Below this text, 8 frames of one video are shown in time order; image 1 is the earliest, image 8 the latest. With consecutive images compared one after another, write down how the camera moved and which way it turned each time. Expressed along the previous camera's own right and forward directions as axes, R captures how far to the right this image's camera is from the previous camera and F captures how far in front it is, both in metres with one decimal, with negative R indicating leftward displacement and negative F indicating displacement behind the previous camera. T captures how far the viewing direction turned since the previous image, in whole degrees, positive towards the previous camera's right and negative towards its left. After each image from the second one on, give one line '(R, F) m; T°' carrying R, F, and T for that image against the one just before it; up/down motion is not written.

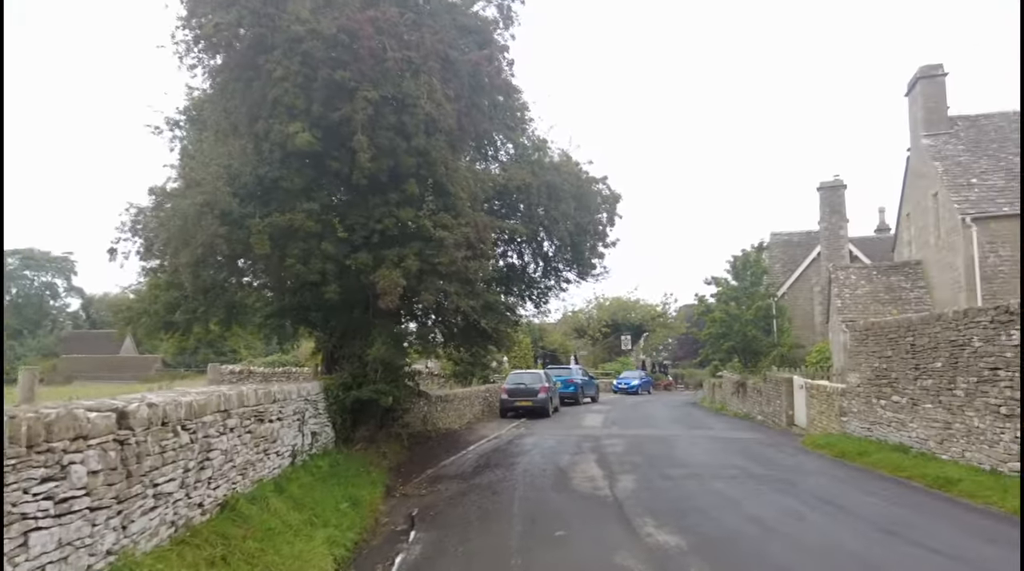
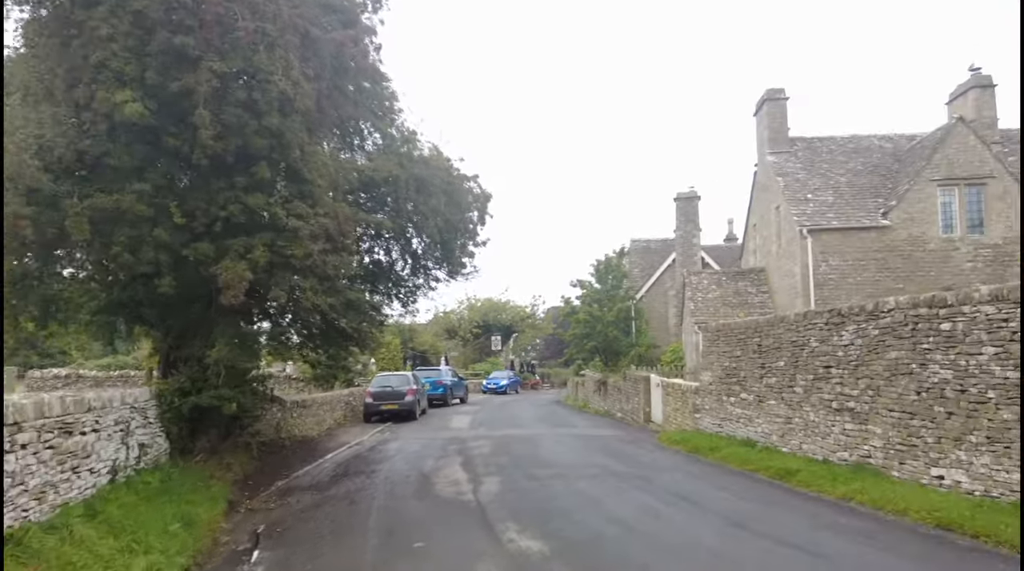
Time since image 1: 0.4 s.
(+0.1, +0.5) m; +11°
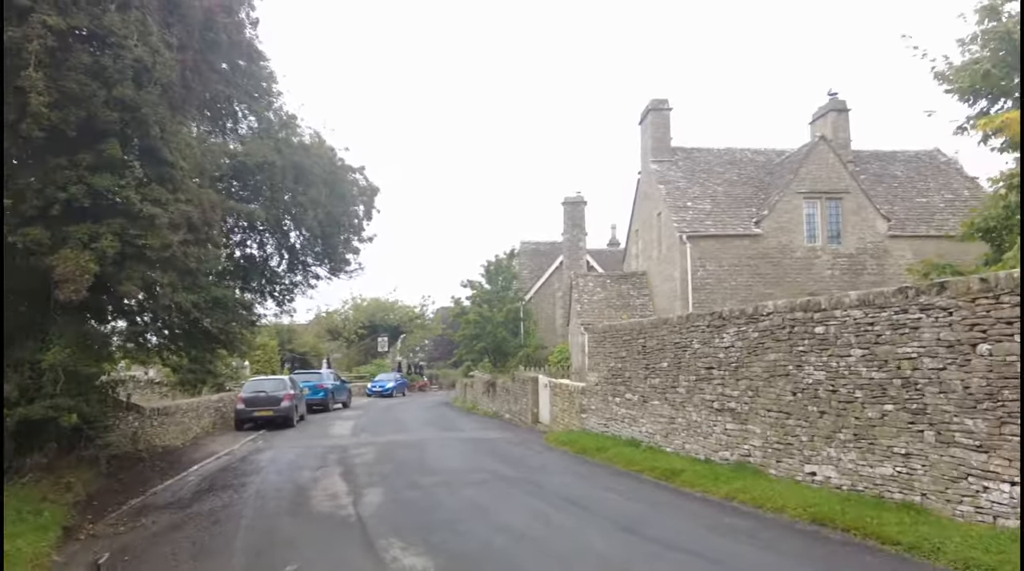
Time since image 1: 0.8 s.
(0.0, +0.5) m; +10°
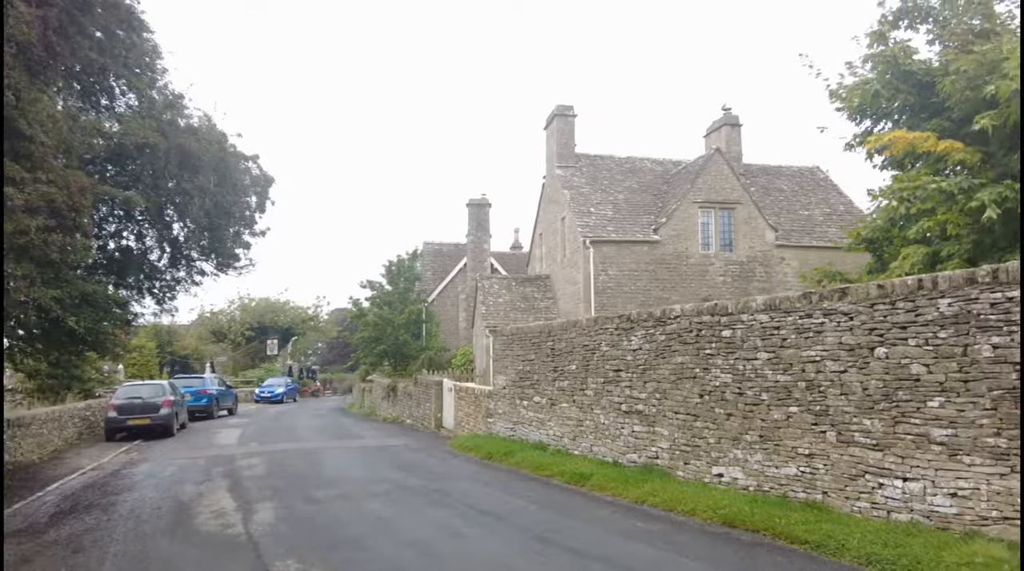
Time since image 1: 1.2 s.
(-0.2, +0.5) m; +9°
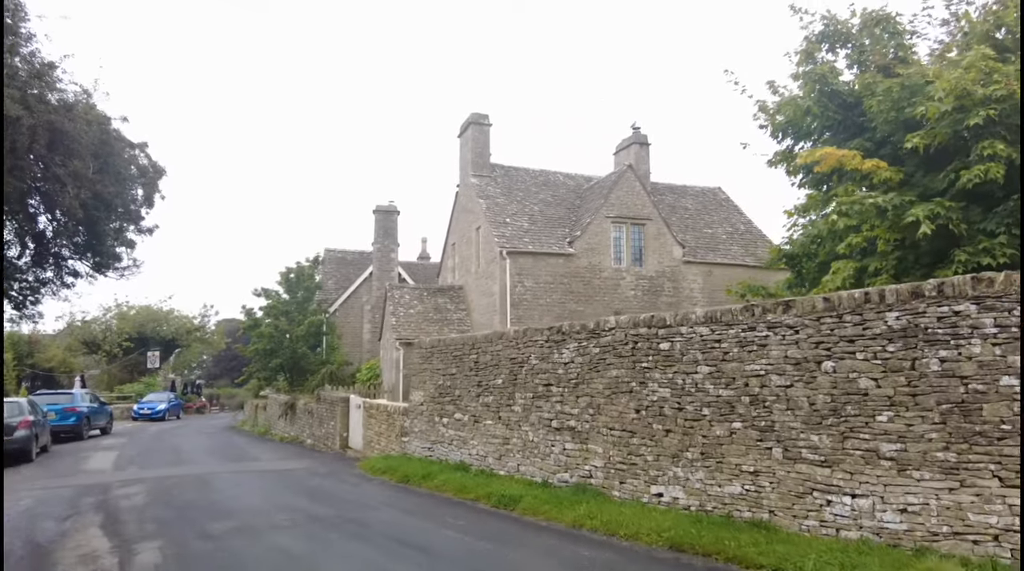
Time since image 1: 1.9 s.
(-0.5, +0.8) m; +9°
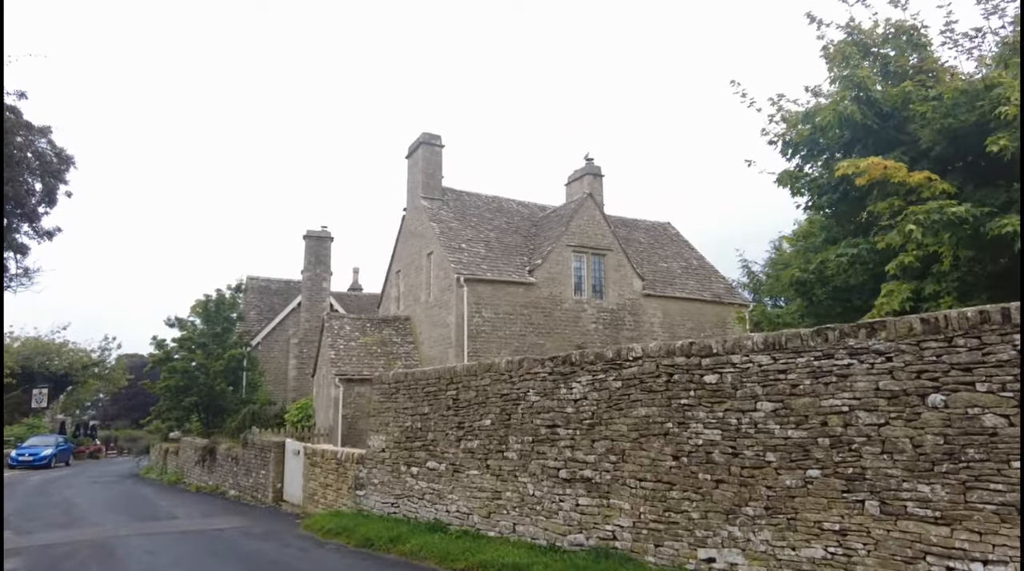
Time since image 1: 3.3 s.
(-1.3, +2.1) m; +7°
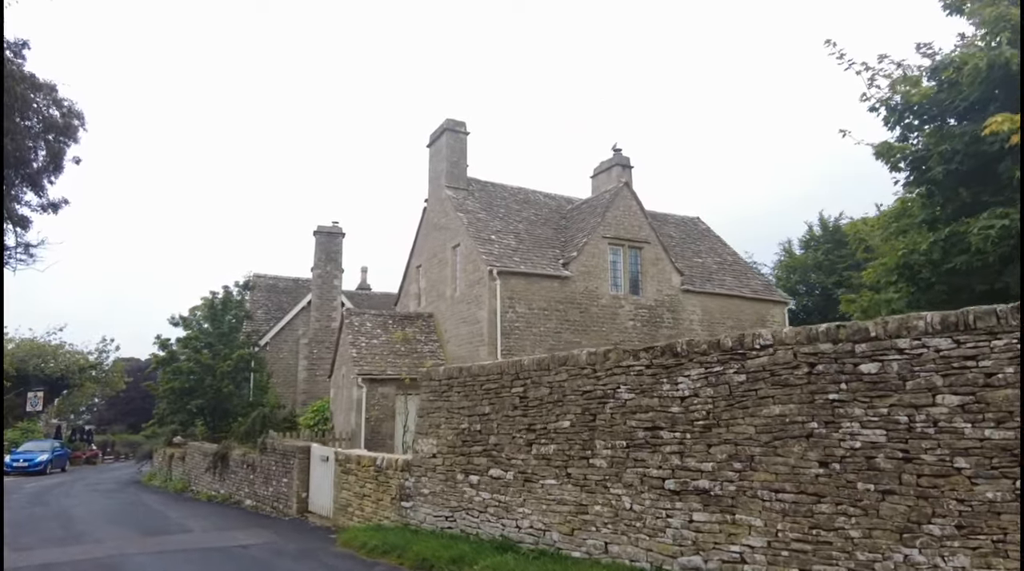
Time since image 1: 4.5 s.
(-1.3, +1.6) m; 0°
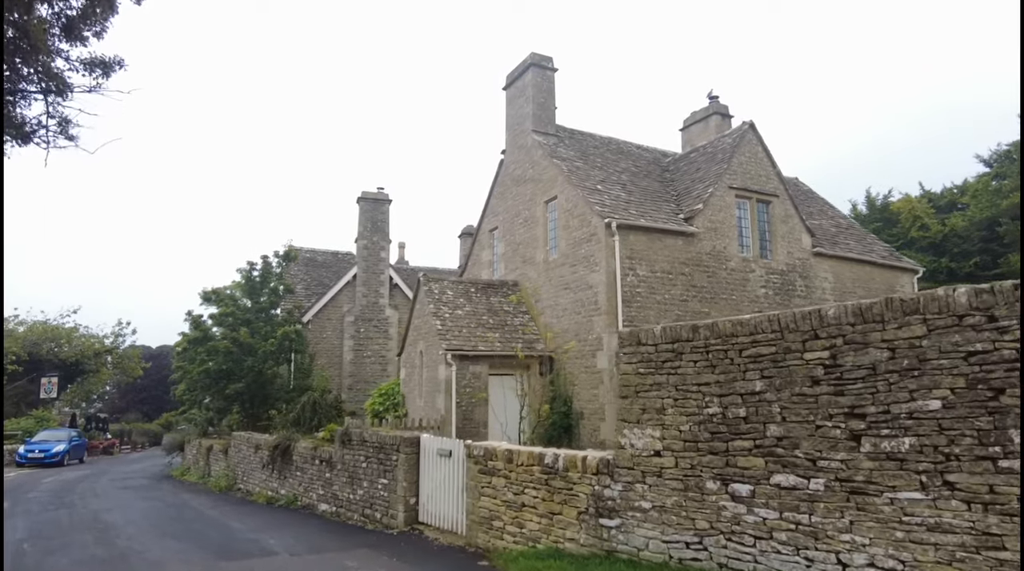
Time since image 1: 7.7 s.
(-3.2, +3.8) m; 0°
